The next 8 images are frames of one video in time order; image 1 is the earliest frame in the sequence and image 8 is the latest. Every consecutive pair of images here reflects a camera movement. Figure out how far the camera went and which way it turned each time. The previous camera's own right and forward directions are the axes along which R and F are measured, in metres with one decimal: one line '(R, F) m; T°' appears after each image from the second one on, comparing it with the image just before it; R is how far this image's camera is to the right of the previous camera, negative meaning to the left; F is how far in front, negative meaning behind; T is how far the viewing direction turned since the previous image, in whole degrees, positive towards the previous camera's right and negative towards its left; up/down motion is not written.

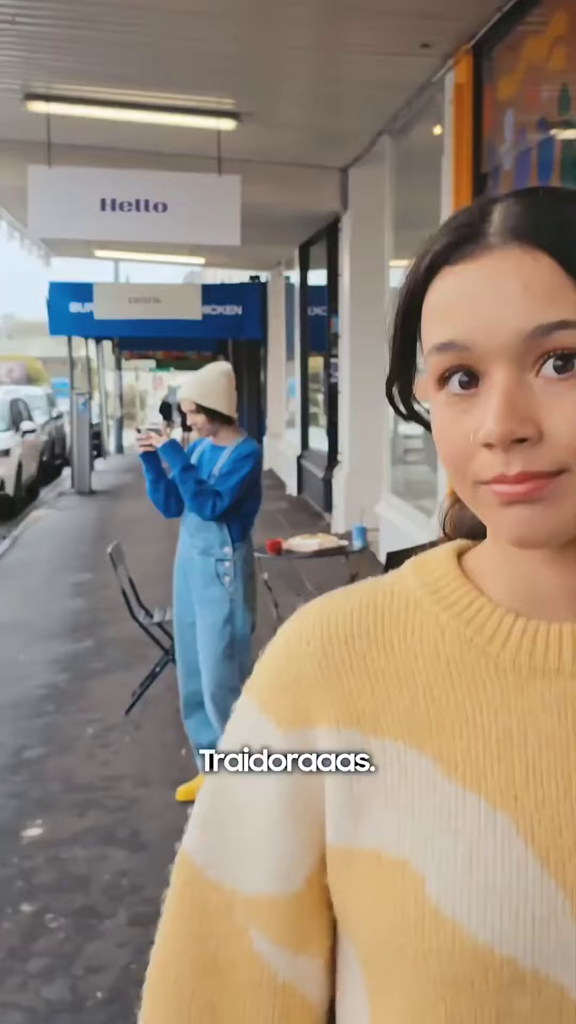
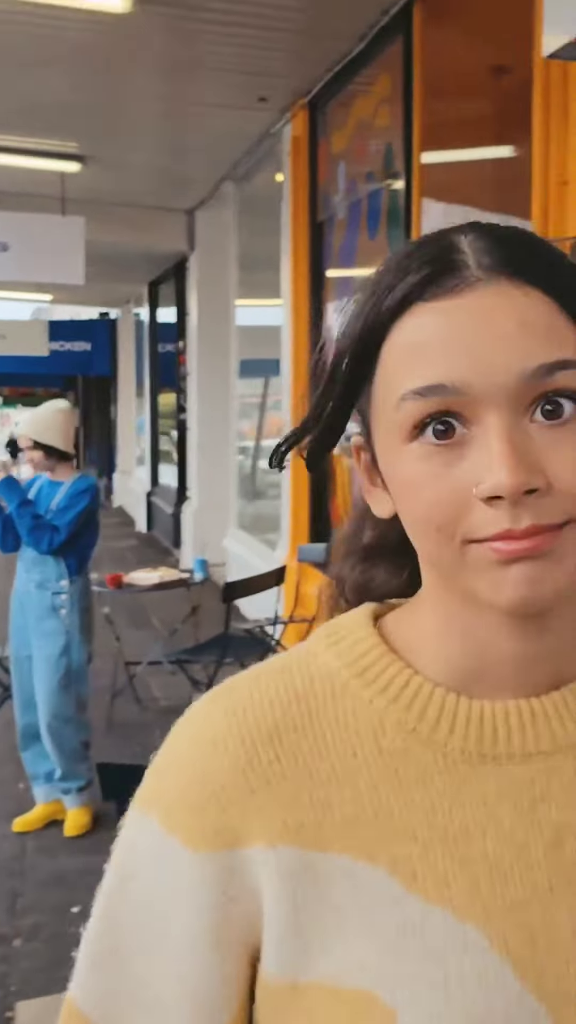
(-0.2, 0.0) m; +8°
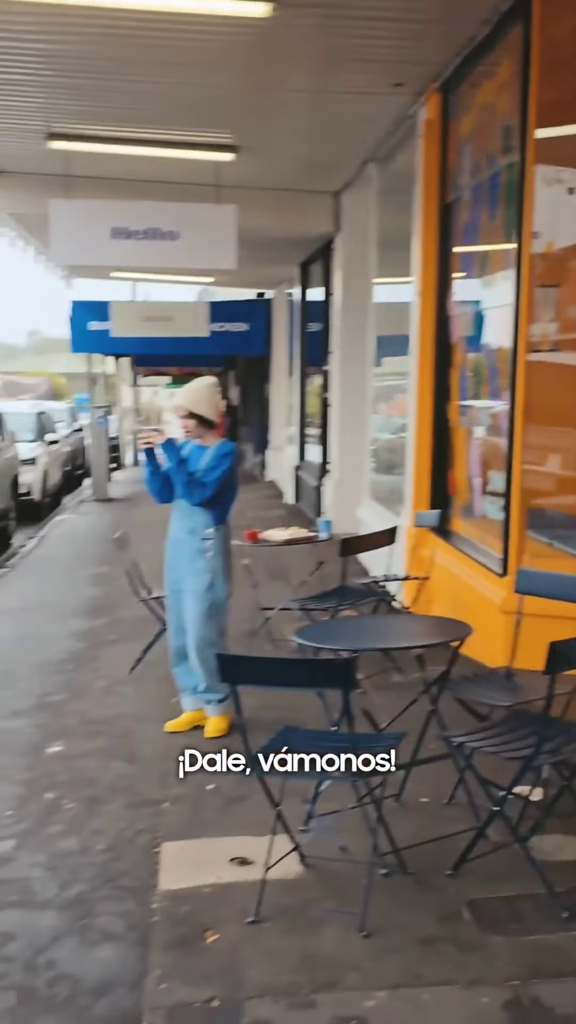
(+0.3, -0.7) m; -8°
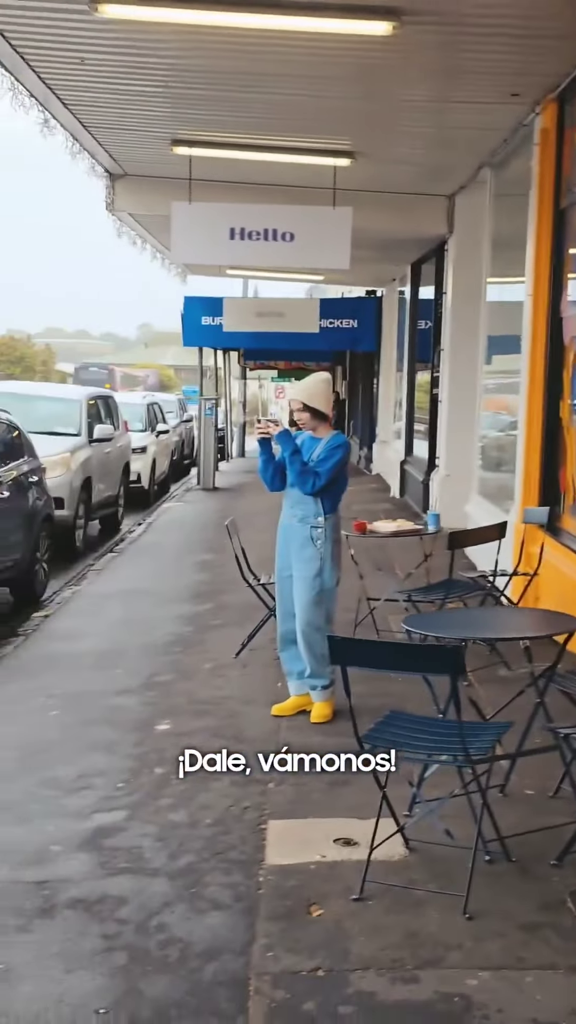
(0.0, -0.1) m; -5°
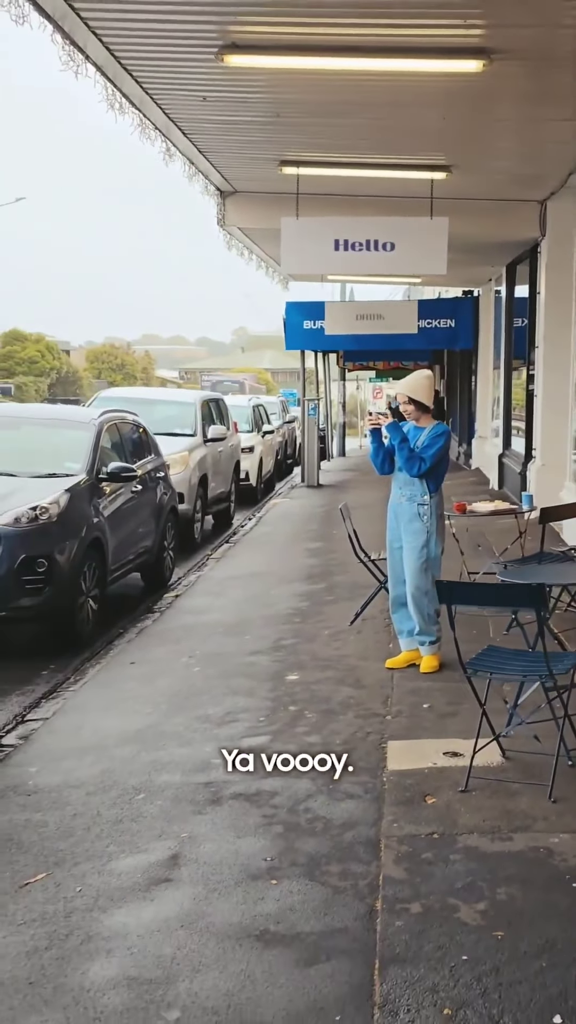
(-0.1, -0.8) m; -4°
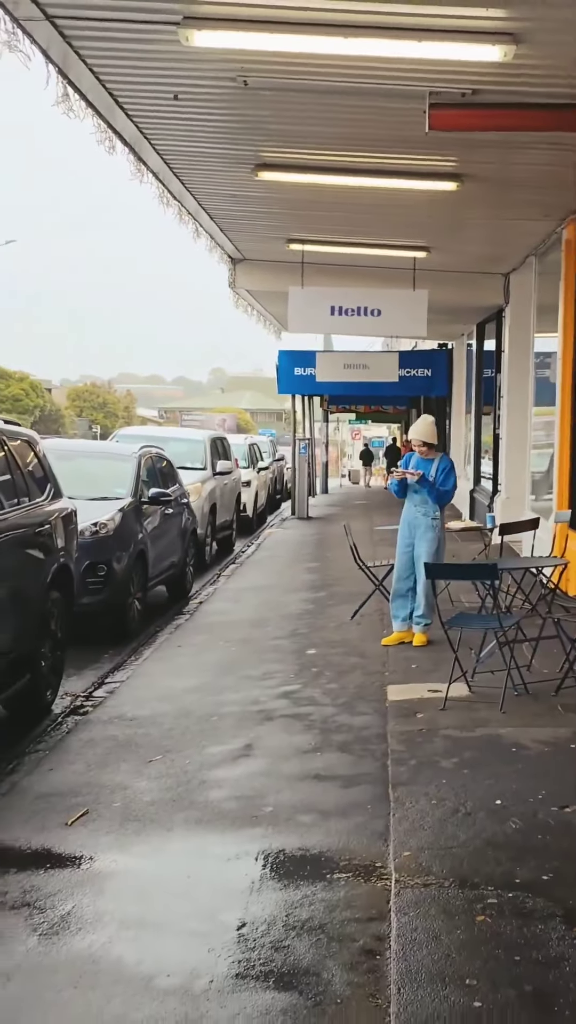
(-0.2, -1.7) m; +1°
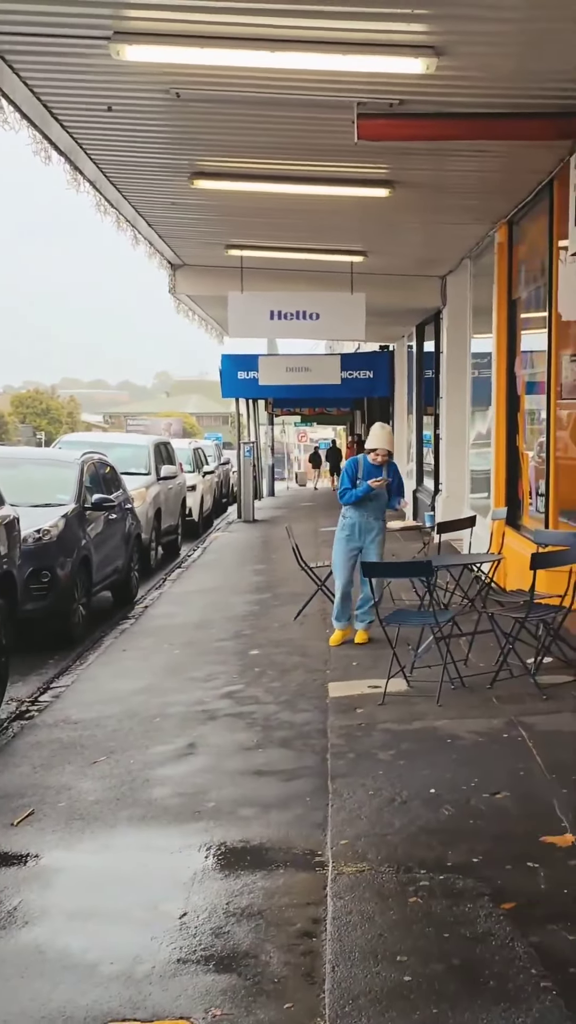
(0.0, -0.1) m; +2°
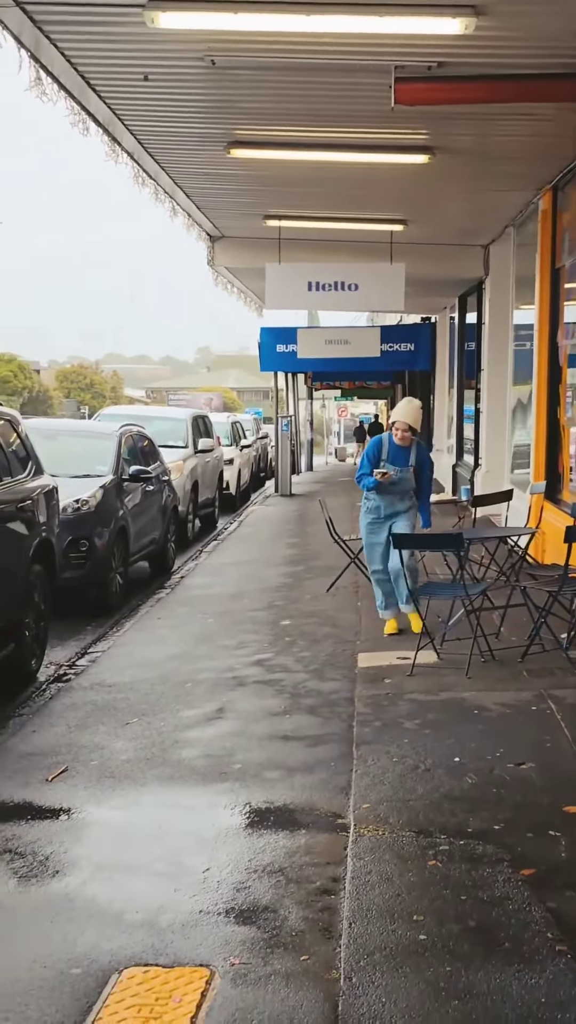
(0.0, 0.0) m; -2°
